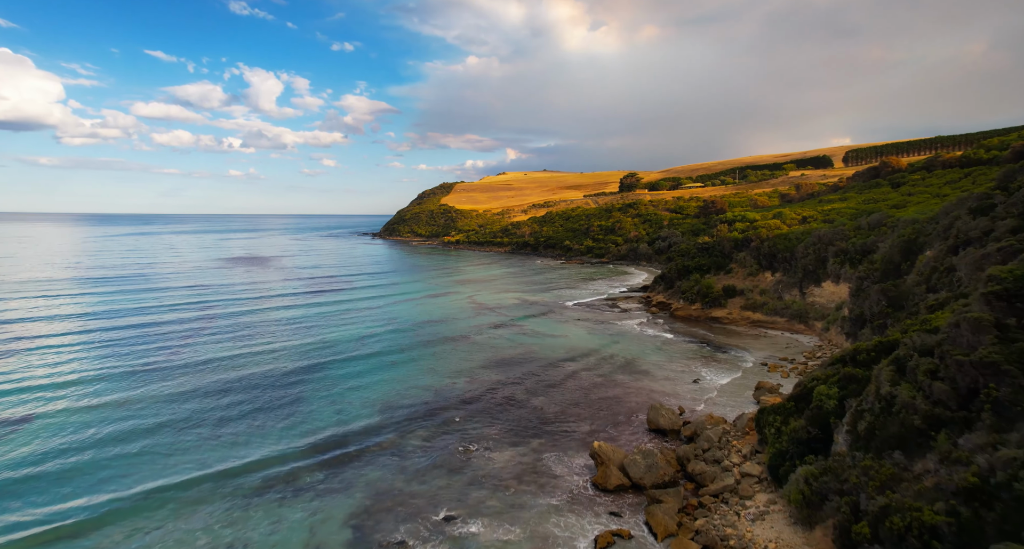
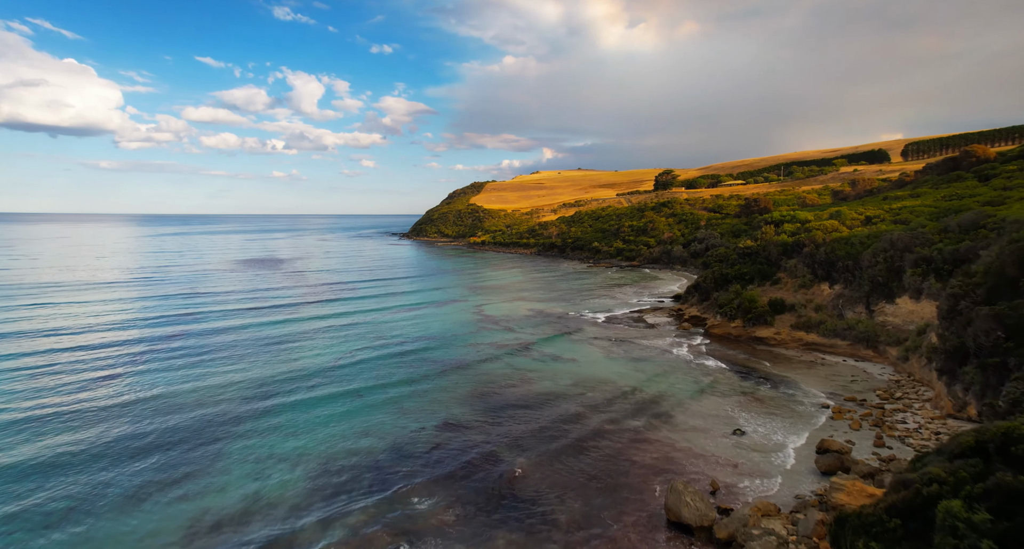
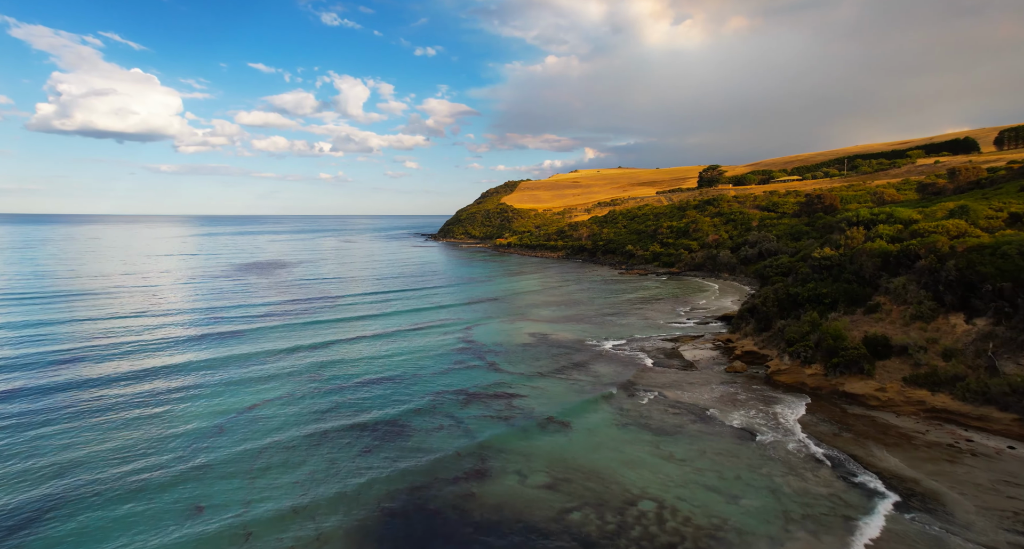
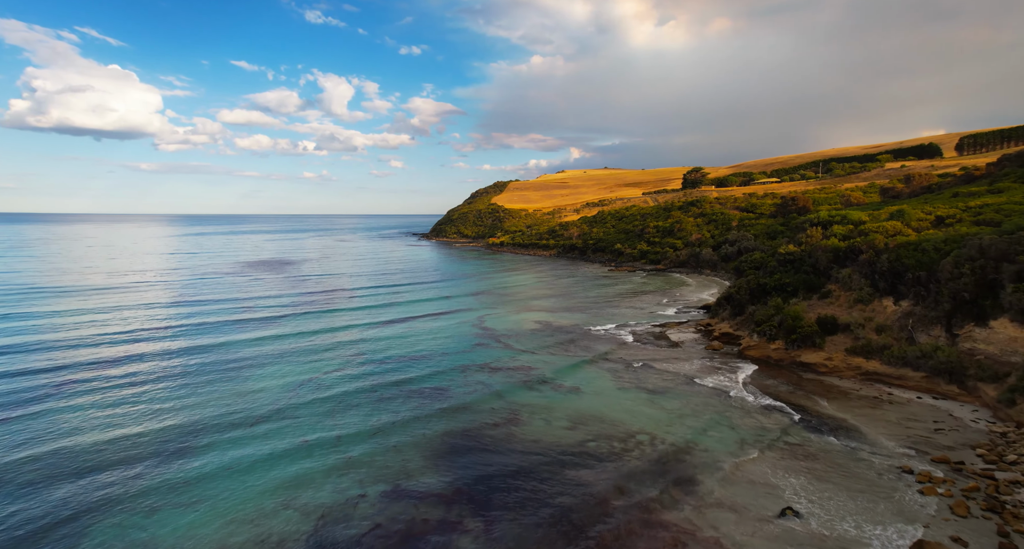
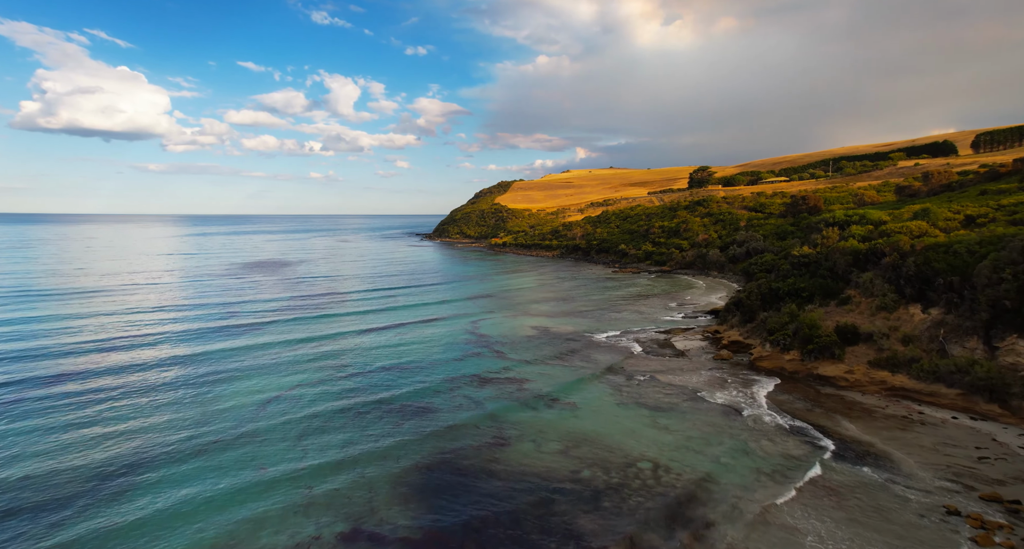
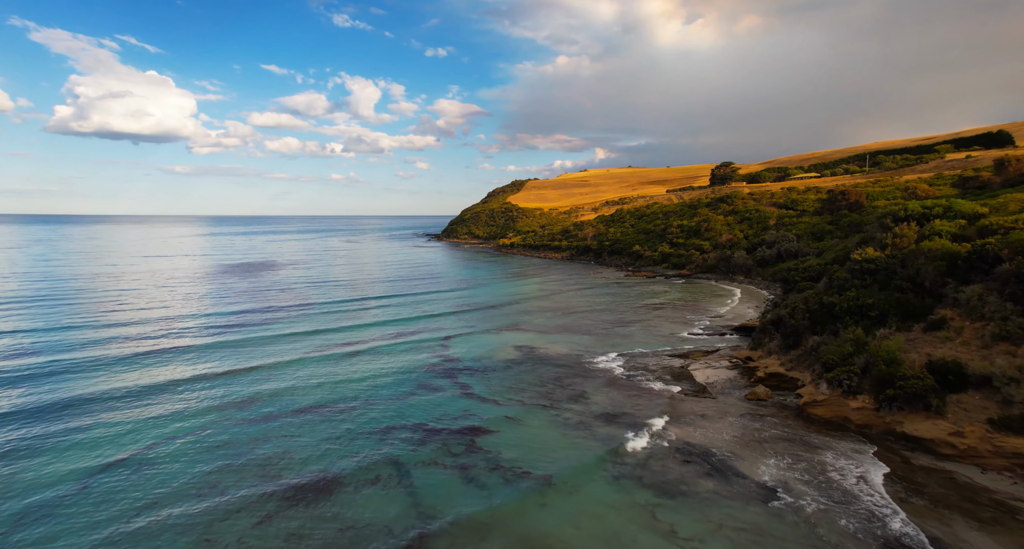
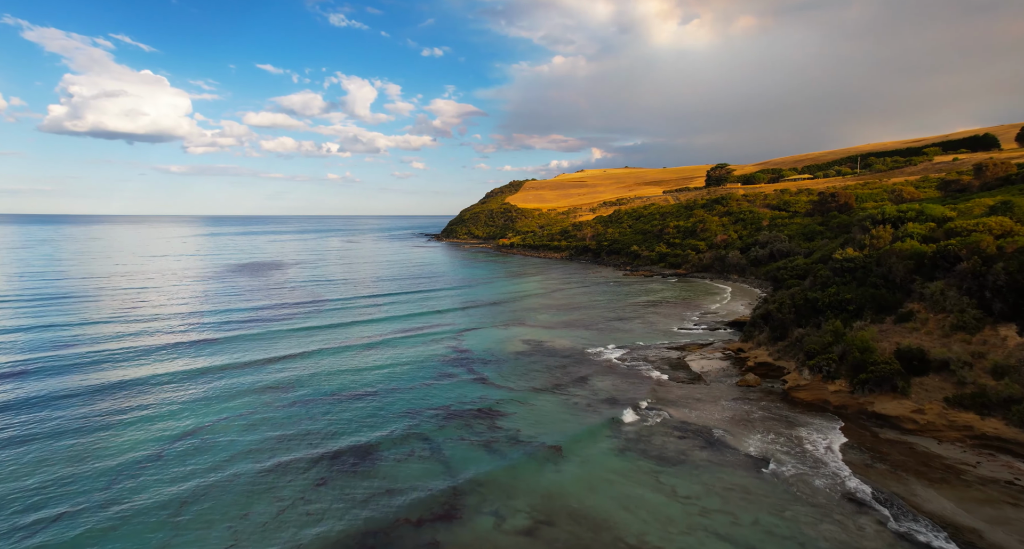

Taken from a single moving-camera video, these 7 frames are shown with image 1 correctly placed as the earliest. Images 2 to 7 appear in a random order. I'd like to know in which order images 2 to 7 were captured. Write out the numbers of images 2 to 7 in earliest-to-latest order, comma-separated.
2, 4, 5, 3, 7, 6
